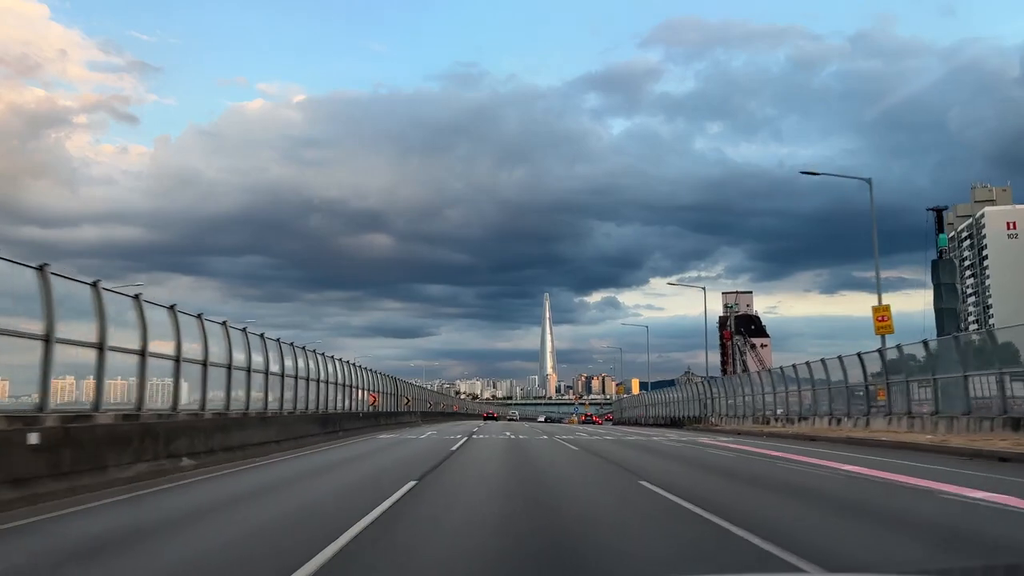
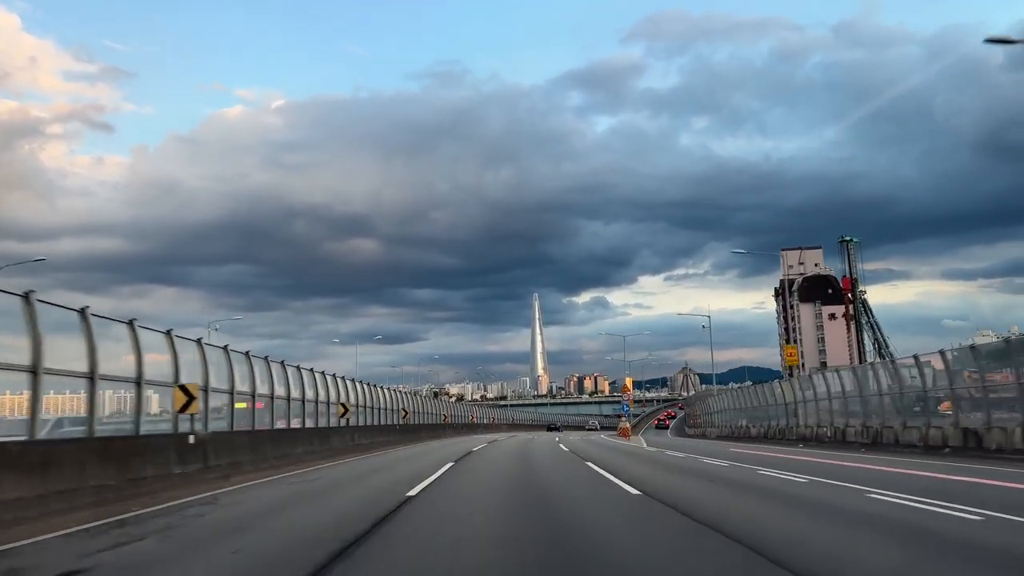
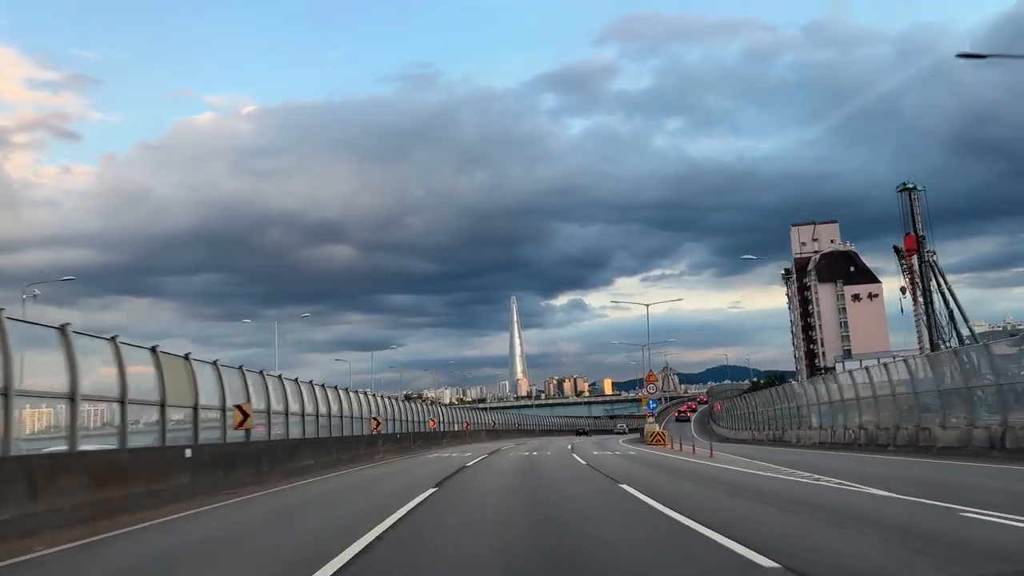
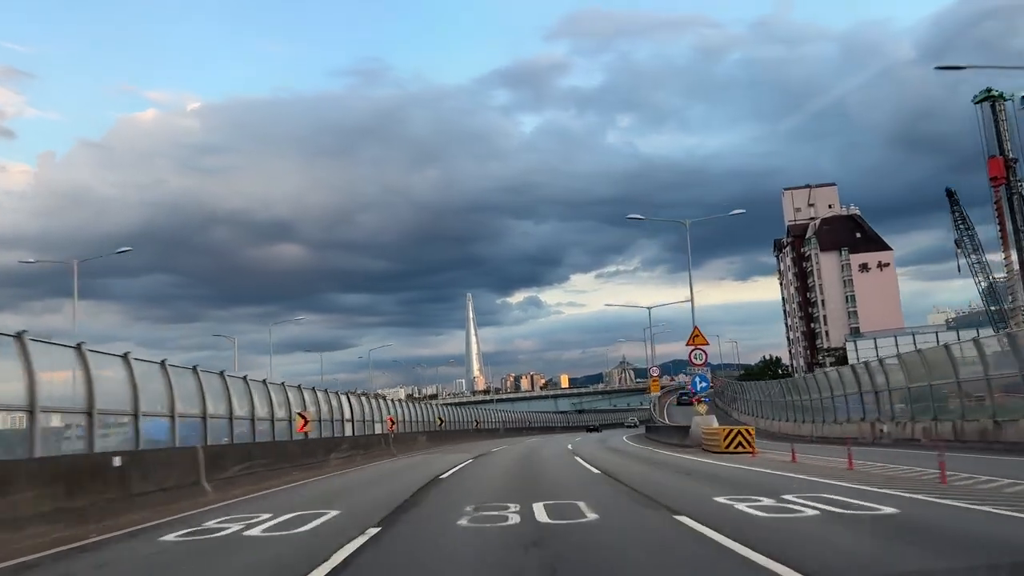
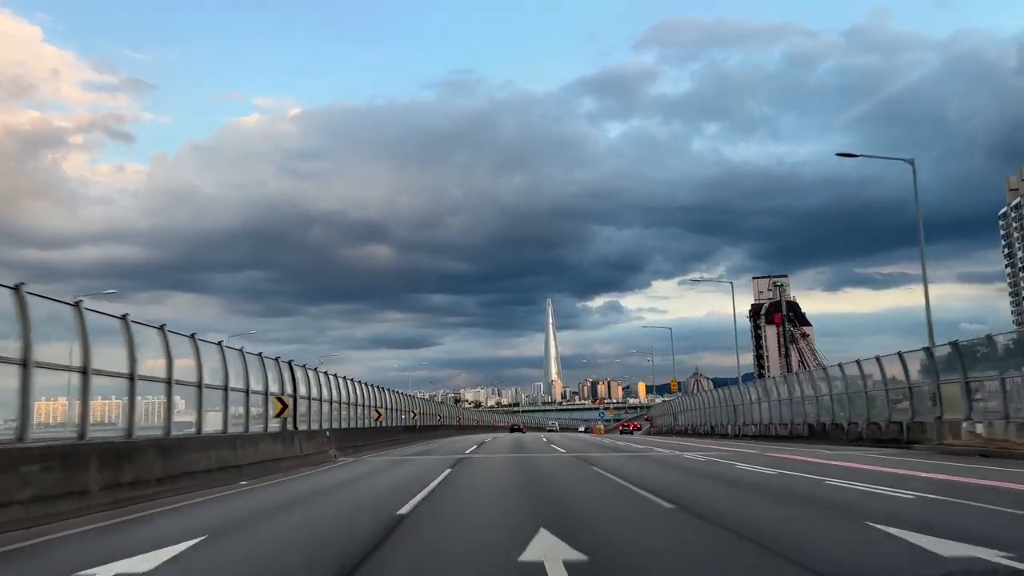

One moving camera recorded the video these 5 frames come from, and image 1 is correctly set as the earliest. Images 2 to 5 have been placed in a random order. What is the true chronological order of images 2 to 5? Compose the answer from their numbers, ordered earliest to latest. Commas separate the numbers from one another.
5, 2, 3, 4
